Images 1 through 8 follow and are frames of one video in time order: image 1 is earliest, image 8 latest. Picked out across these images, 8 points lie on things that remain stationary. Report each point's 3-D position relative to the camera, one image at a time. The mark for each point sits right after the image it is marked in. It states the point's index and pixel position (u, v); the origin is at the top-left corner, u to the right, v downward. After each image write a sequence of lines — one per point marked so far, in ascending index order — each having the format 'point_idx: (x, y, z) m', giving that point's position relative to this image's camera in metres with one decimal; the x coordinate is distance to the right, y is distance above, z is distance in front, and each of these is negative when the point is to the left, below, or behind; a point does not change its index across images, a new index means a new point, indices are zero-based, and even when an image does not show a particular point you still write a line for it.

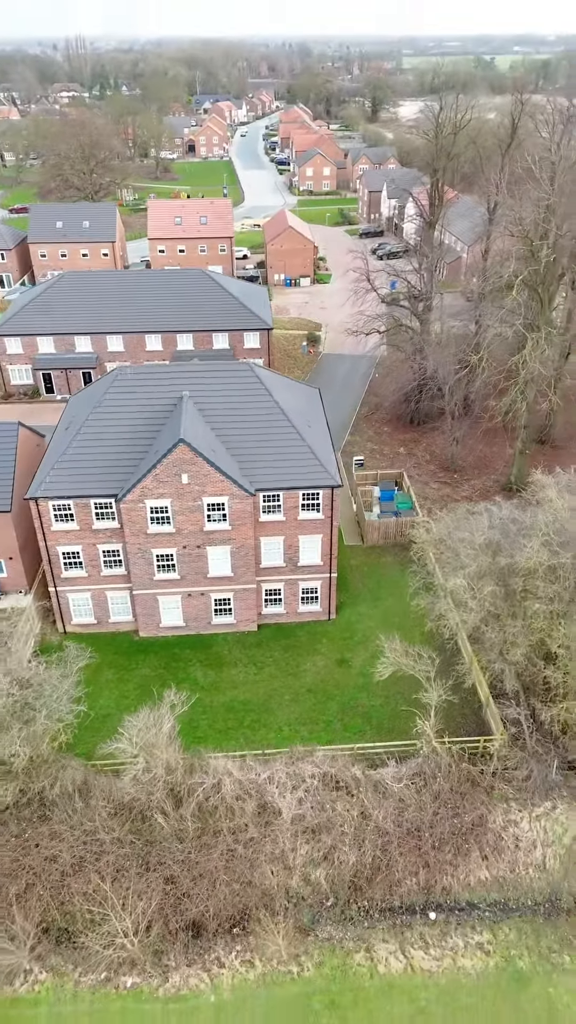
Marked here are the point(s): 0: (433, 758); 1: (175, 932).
0: (+3.7, -6.3, +19.9) m
1: (-2.5, -9.4, +17.4) m
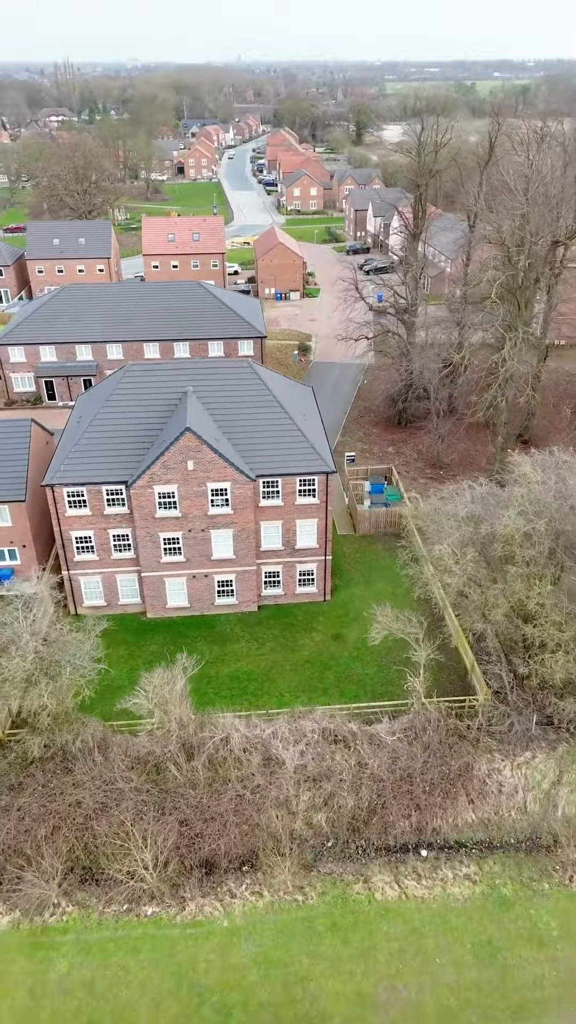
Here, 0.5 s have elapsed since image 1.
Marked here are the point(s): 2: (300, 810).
0: (+3.8, -5.6, +21.7) m
1: (-2.4, -8.7, +19.1) m
2: (+0.4, -7.6, +19.5) m
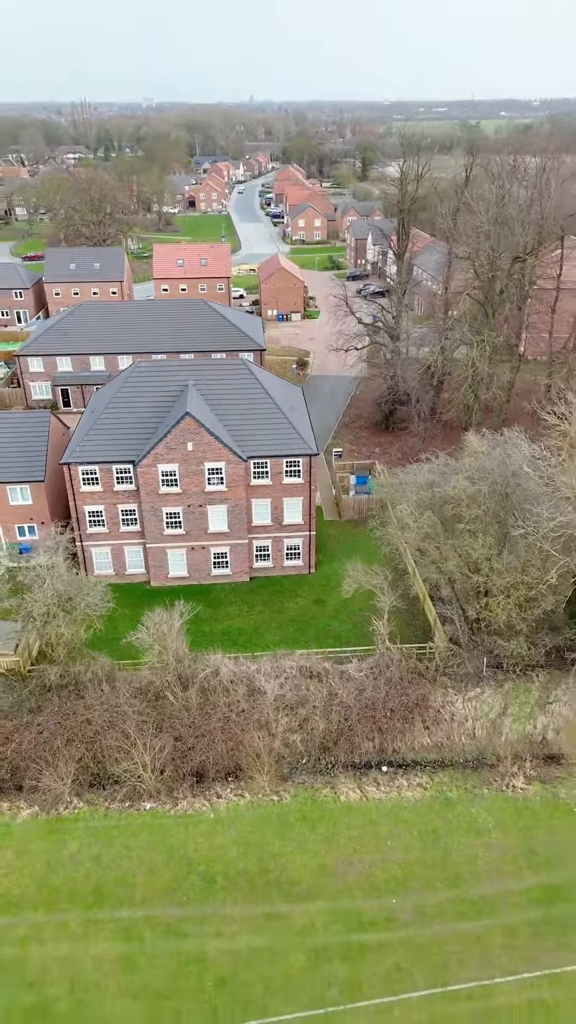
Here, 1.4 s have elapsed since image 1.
0: (+3.2, -4.6, +25.0) m
1: (-3.0, -7.5, +22.4) m
2: (-0.2, -6.5, +22.8) m
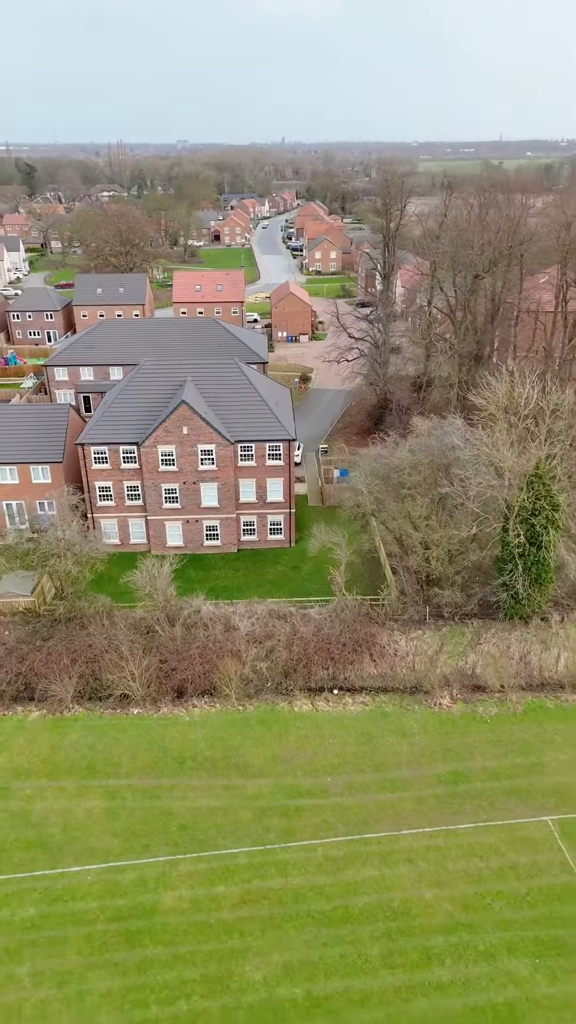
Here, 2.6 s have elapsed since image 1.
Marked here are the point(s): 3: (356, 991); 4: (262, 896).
0: (+2.1, -3.4, +29.6) m
1: (-4.2, -6.1, +27.0) m
2: (-1.4, -5.2, +27.4) m
3: (+1.5, -10.6, +17.3) m
4: (-0.7, -9.6, +19.6) m
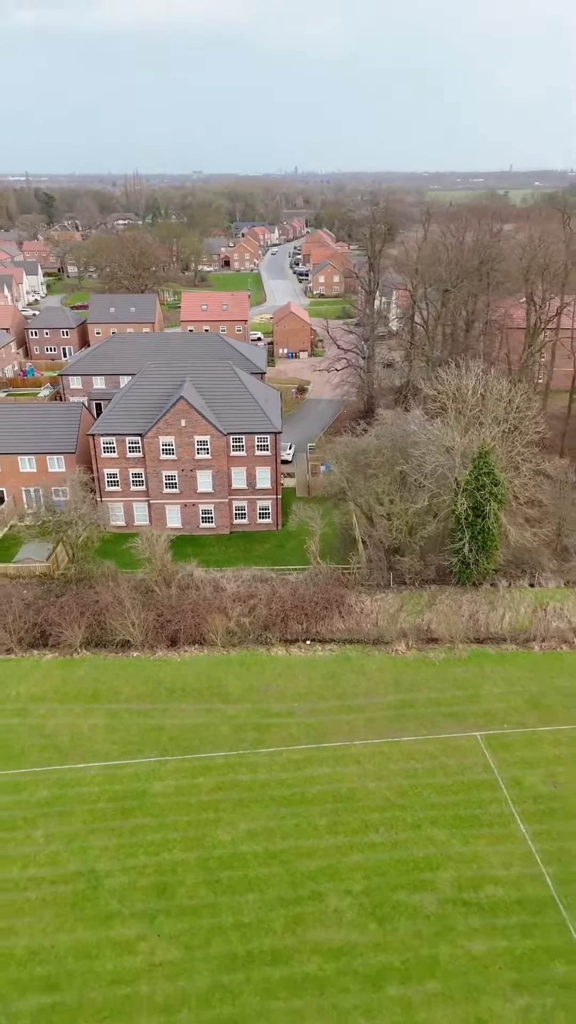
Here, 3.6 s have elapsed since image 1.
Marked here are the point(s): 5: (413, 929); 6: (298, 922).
0: (+1.3, -2.4, +33.9) m
1: (-5.1, -5.0, +31.4) m
2: (-2.3, -4.1, +31.7) m
3: (+0.5, -9.2, +21.5) m
4: (-1.7, -8.3, +23.8) m
5: (+3.0, -10.2, +19.0) m
6: (+0.2, -10.1, +19.3) m
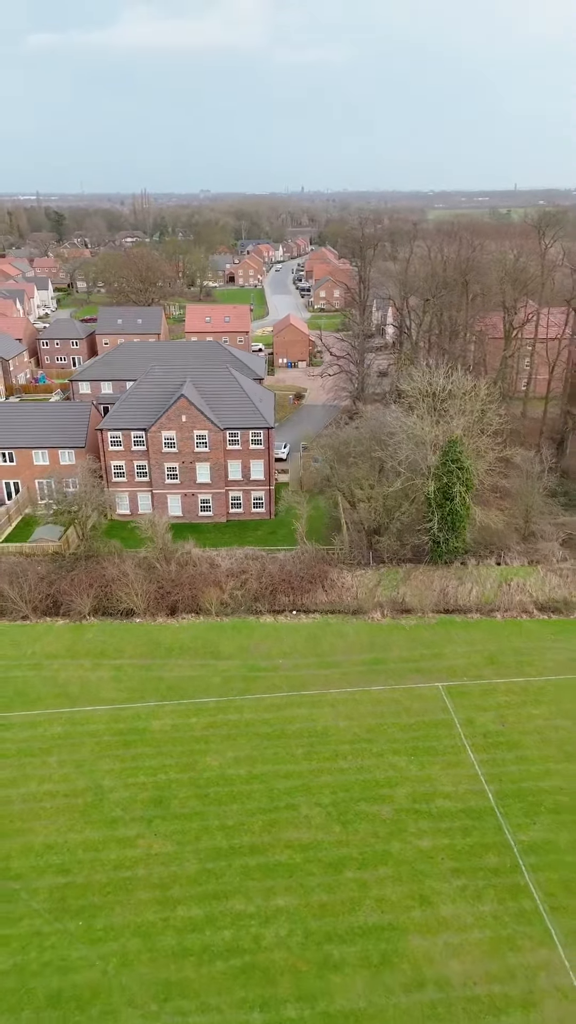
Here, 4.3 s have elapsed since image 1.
0: (+0.8, -1.7, +37.4) m
1: (-5.7, -4.2, +34.9) m
2: (-2.8, -3.3, +35.2) m
3: (-0.2, -8.3, +24.9) m
4: (-2.3, -7.4, +27.2) m
5: (+2.4, -9.1, +22.4) m
6: (-0.4, -9.1, +22.6) m
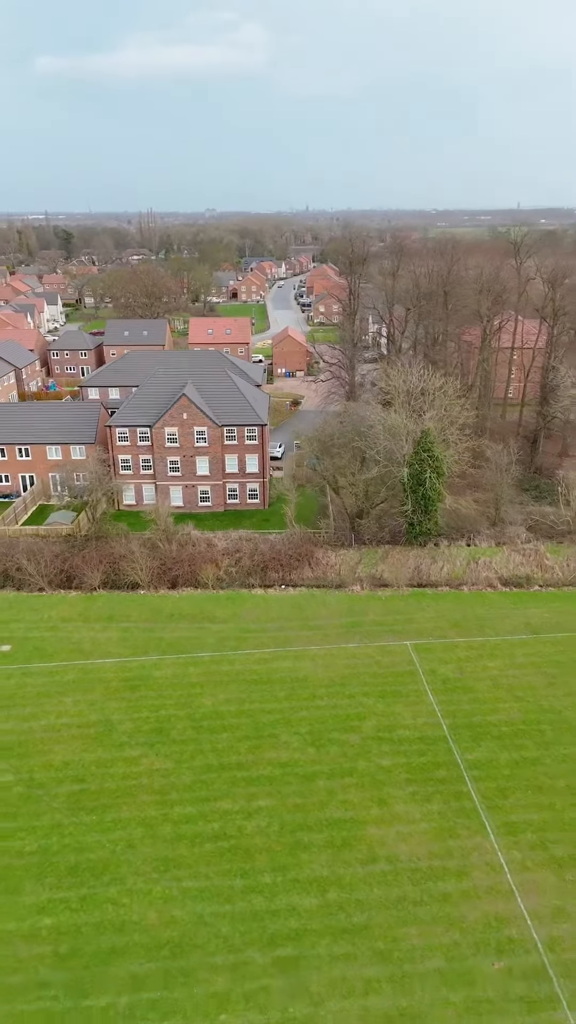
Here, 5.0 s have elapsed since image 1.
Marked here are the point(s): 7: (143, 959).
0: (+0.2, -0.9, +41.5) m
1: (-6.2, -3.4, +38.9) m
2: (-3.3, -2.5, +39.2) m
3: (-0.8, -7.2, +28.7) m
4: (-2.9, -6.4, +31.1) m
5: (+1.8, -8.1, +26.2) m
6: (-1.1, -8.0, +26.5) m
7: (-3.5, -10.8, +18.8) m
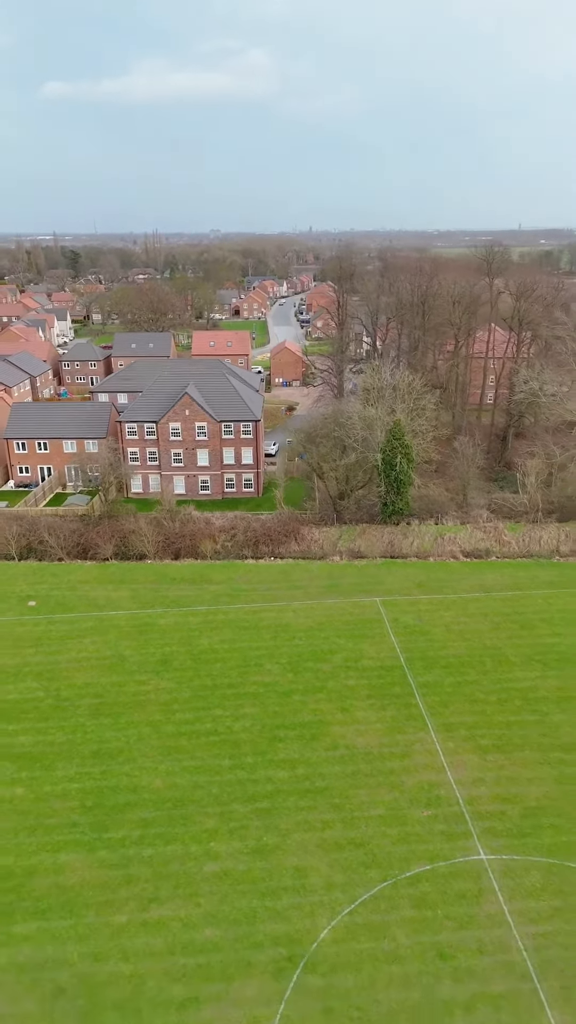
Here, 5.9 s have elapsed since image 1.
0: (-0.4, +0.1, +47.0) m
1: (-6.8, -2.3, +44.4) m
2: (-4.0, -1.4, +44.8) m
3: (-1.5, -5.9, +34.2) m
4: (-3.6, -5.1, +36.6) m
5: (+1.0, -6.7, +31.6) m
6: (-1.8, -6.6, +31.9) m
7: (-4.3, -9.2, +24.2) m
